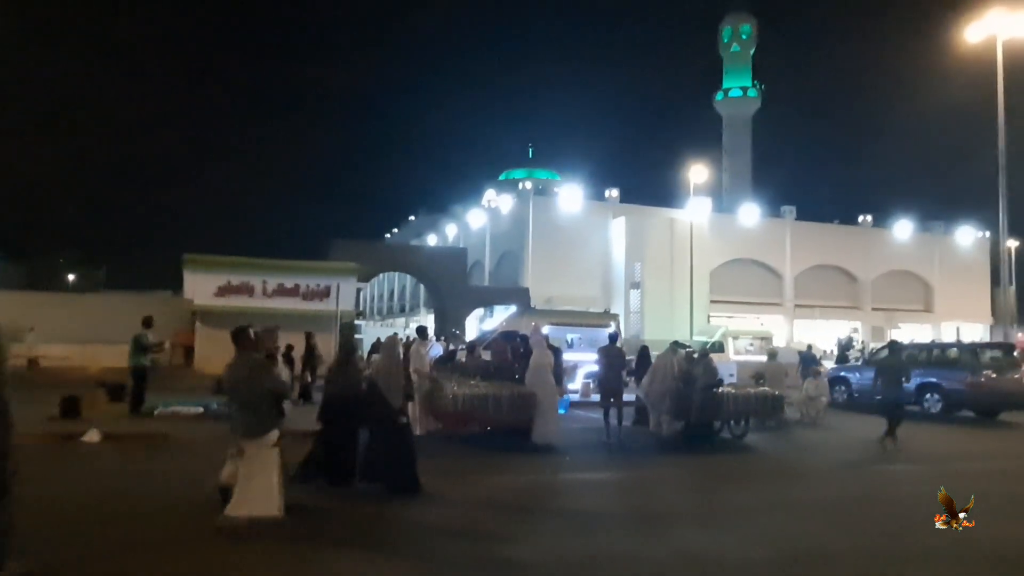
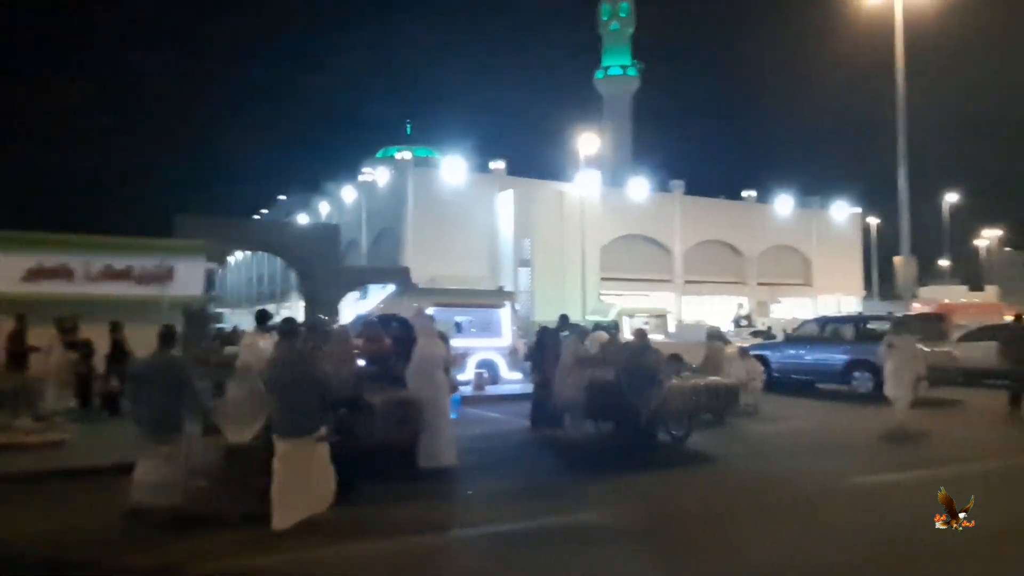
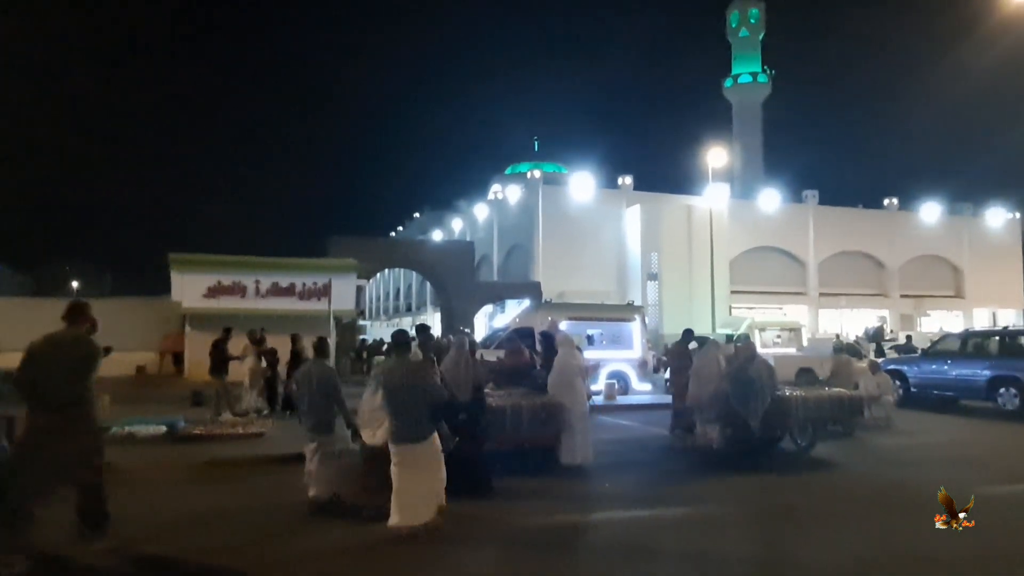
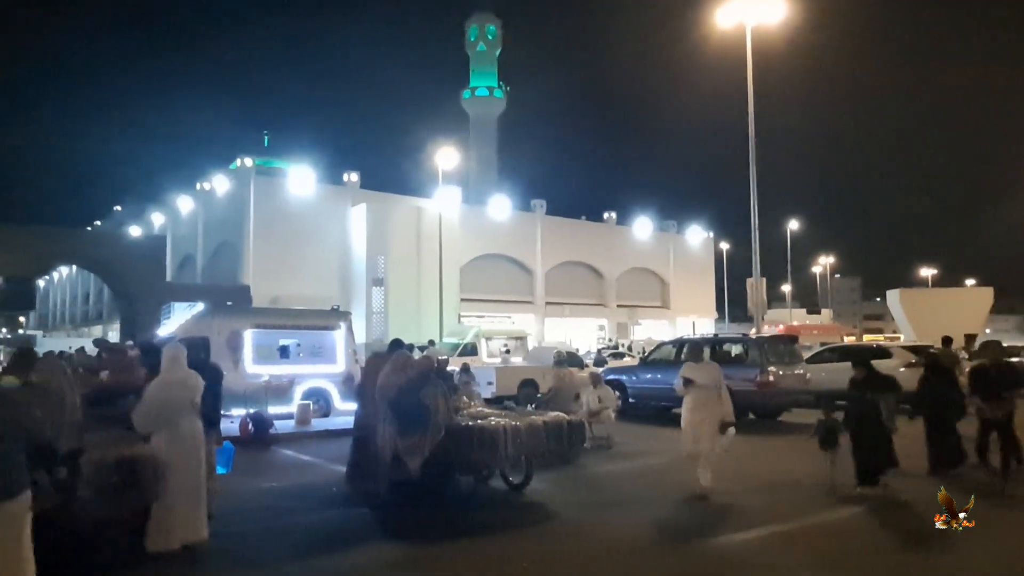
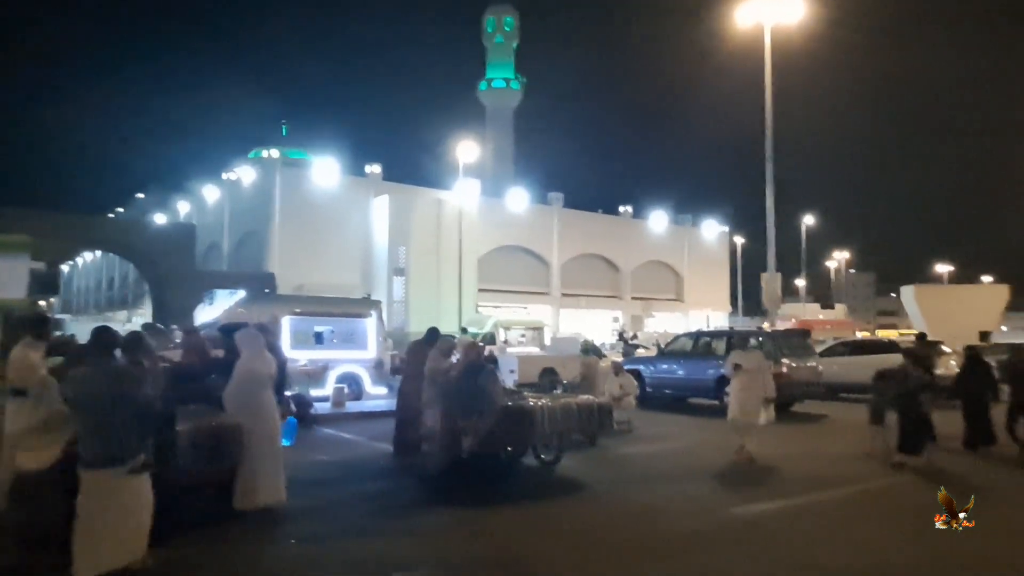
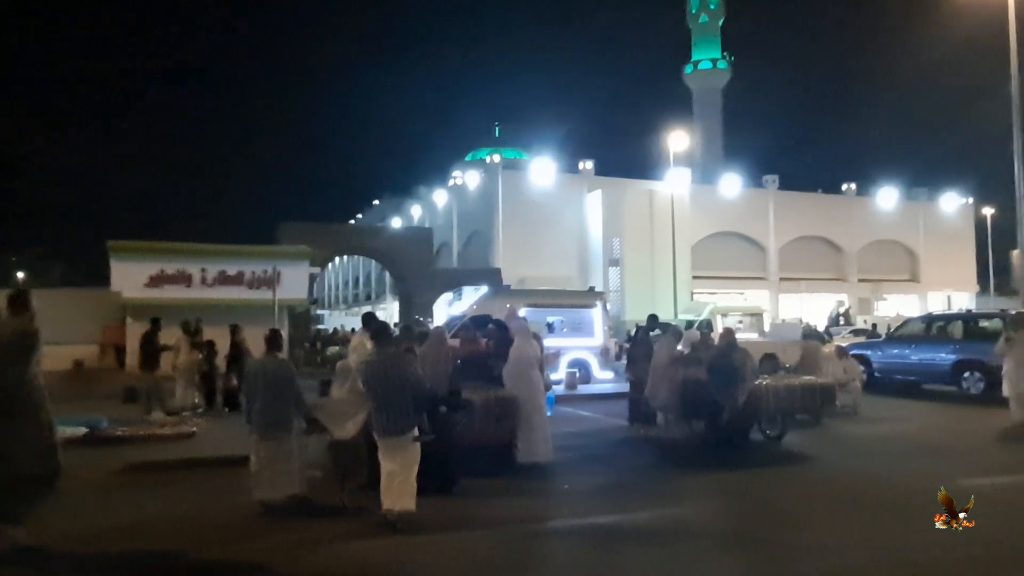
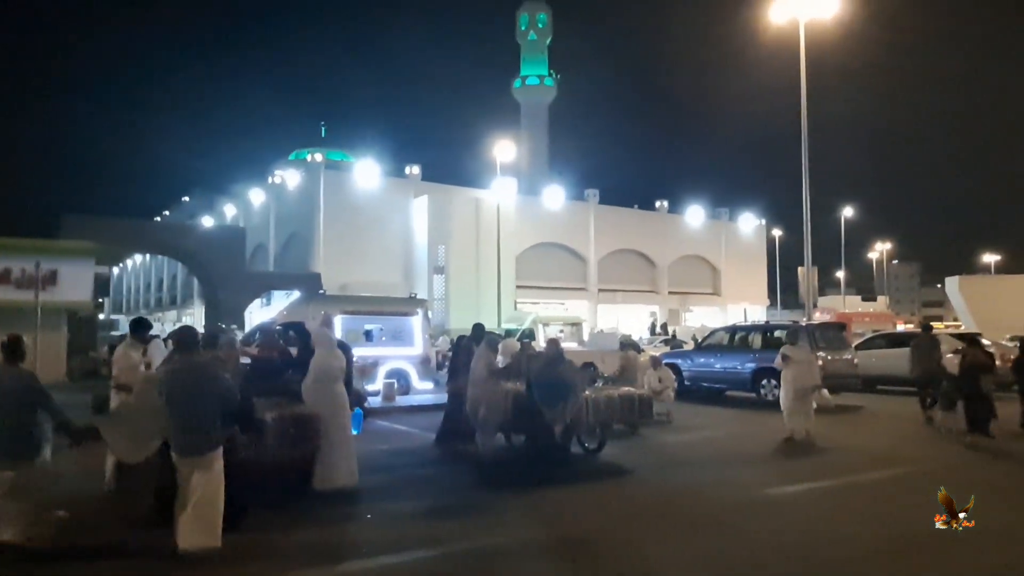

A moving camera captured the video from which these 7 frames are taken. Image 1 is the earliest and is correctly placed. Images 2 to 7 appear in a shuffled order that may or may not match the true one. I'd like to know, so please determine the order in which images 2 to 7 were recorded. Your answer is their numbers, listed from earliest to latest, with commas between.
3, 6, 2, 7, 5, 4
